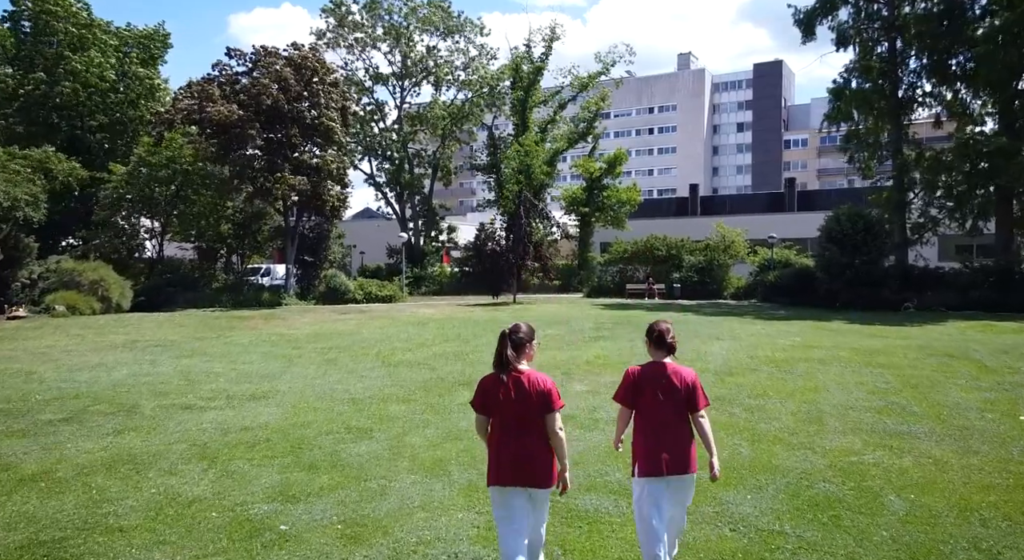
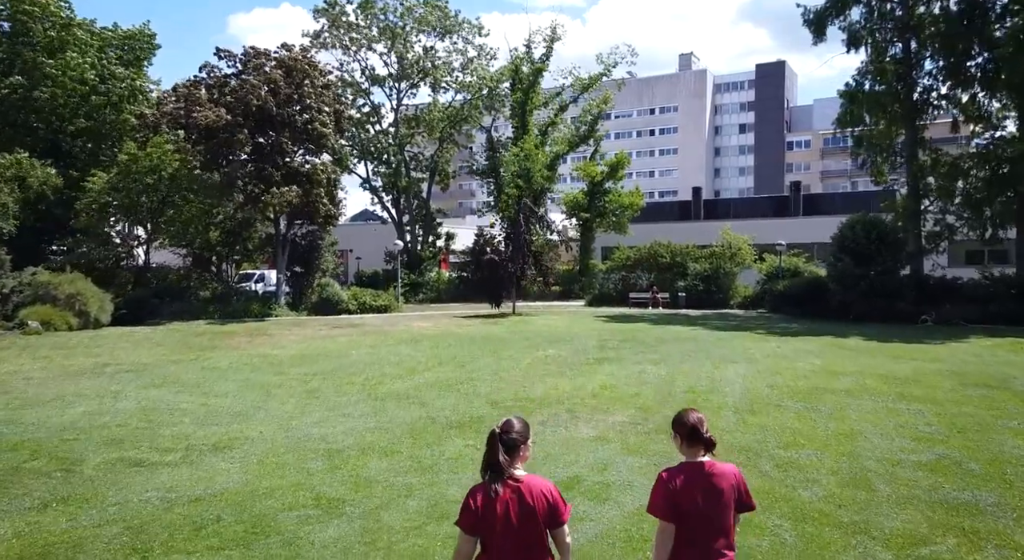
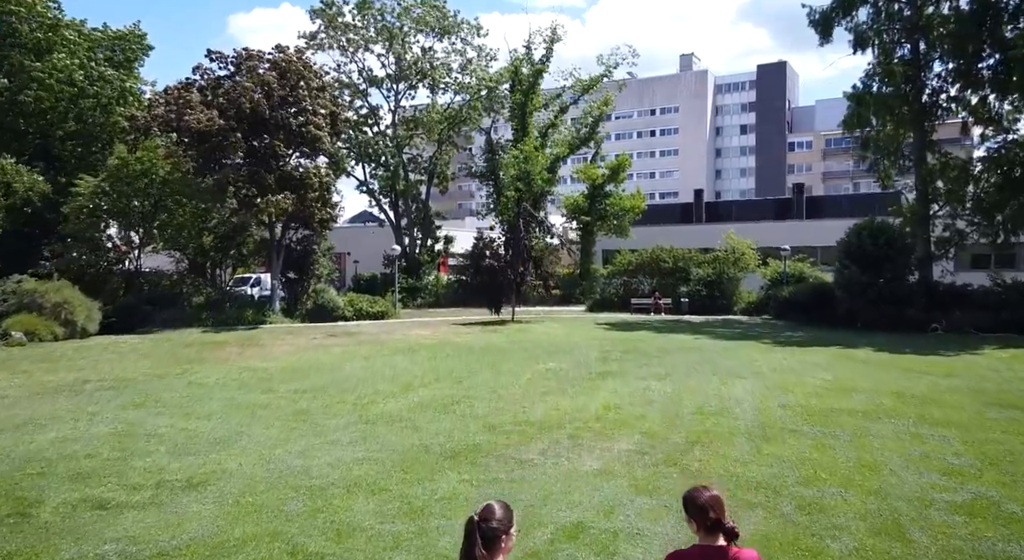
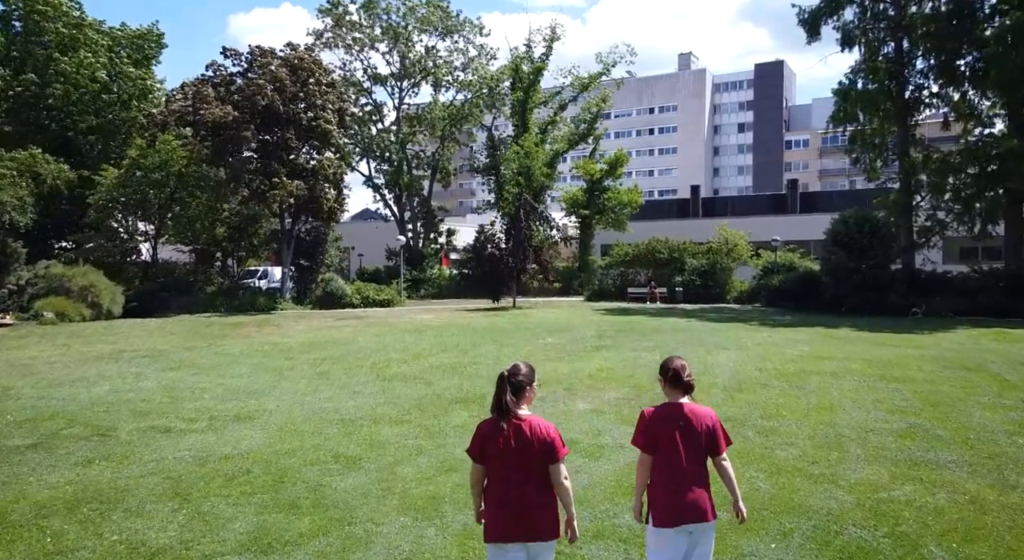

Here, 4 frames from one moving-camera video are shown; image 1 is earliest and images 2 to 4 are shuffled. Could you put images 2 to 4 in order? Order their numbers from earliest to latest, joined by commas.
4, 2, 3
